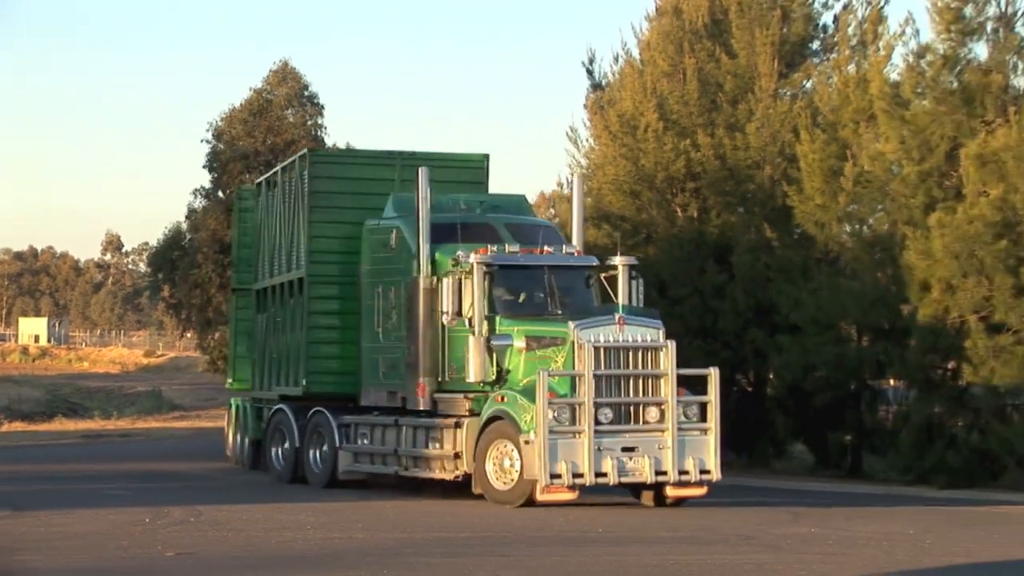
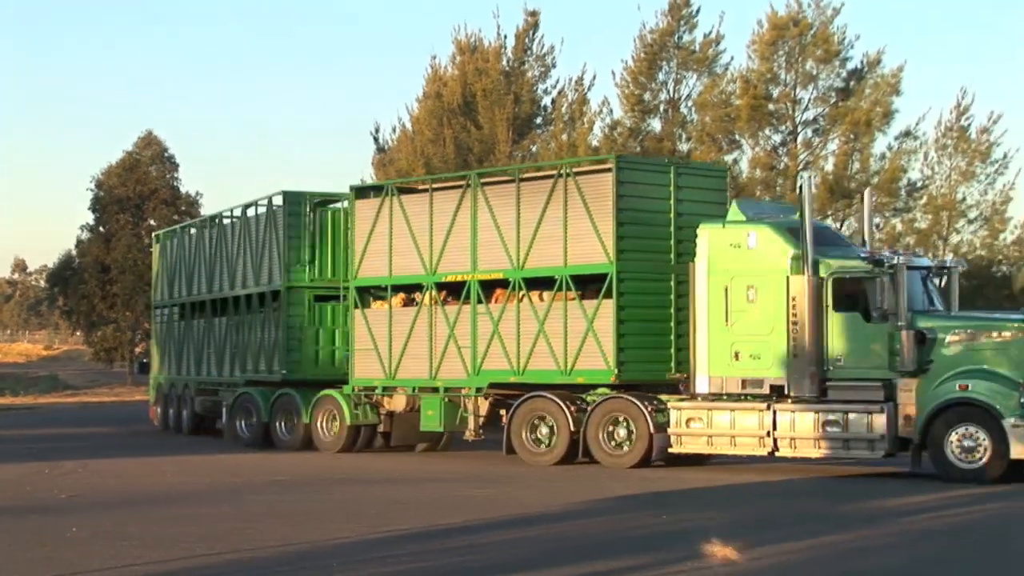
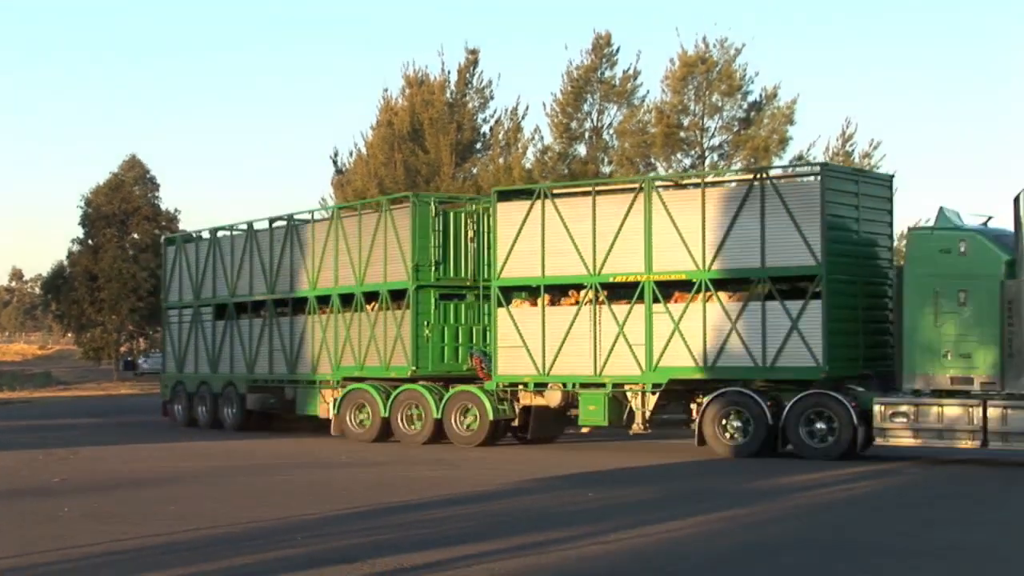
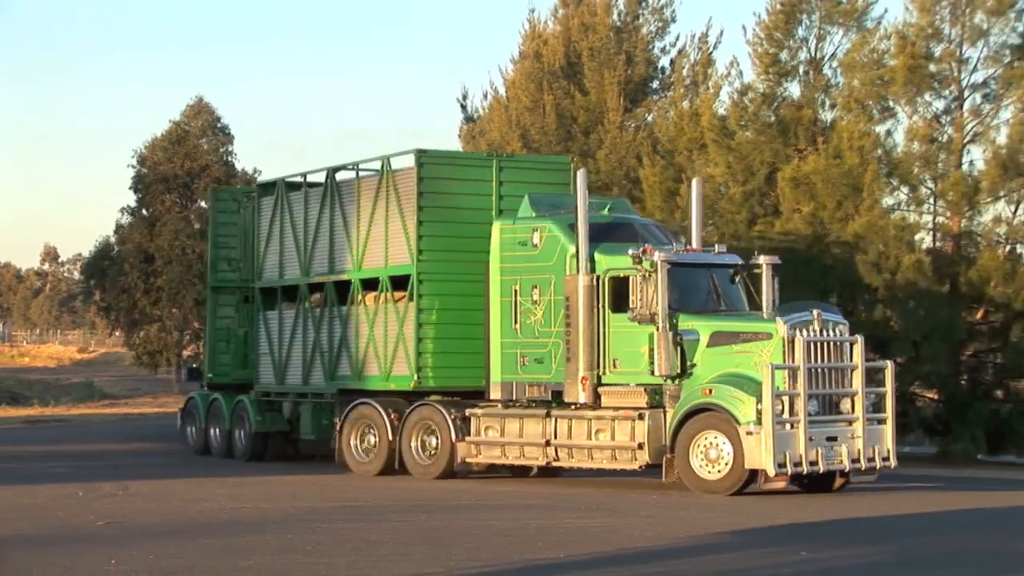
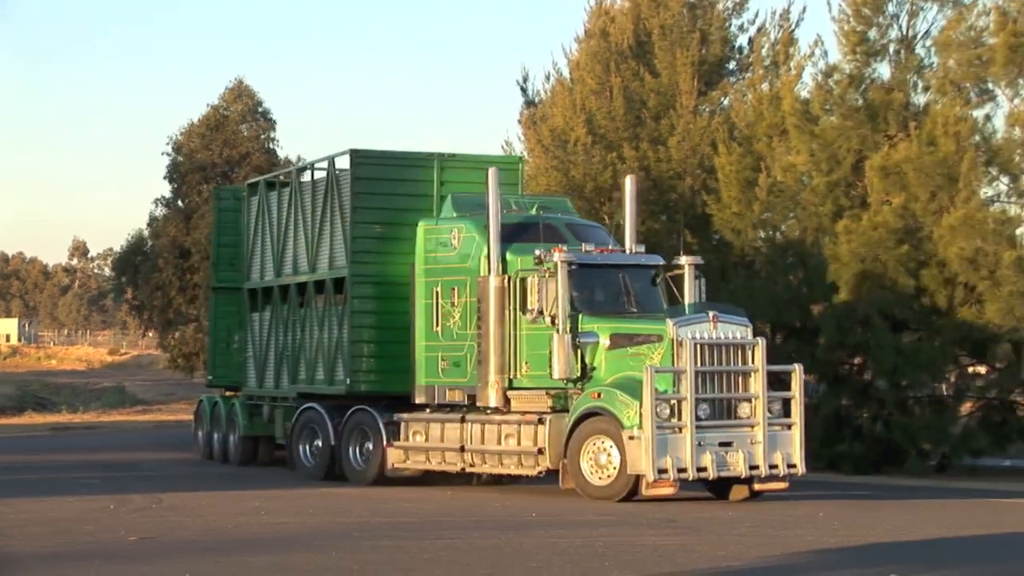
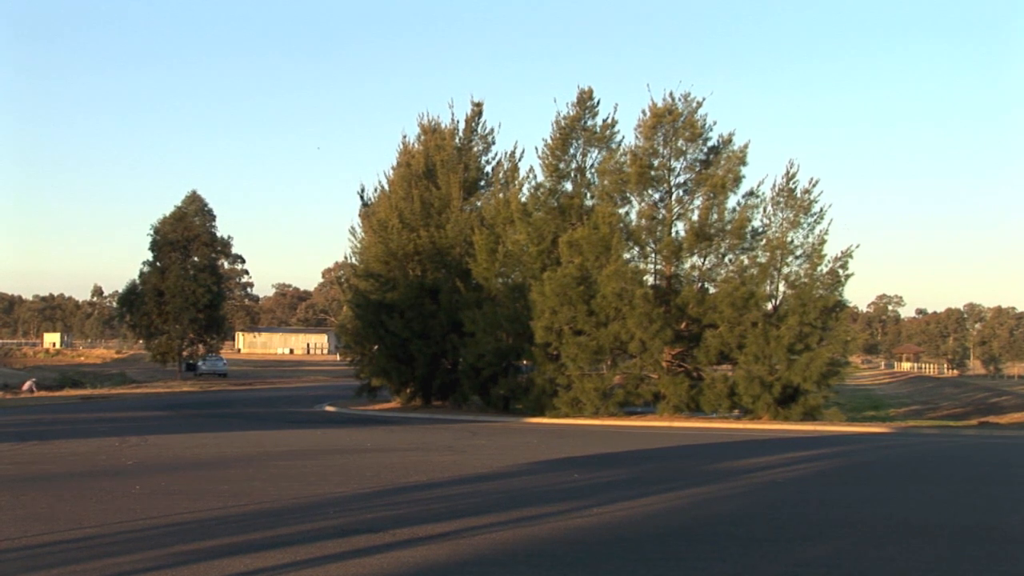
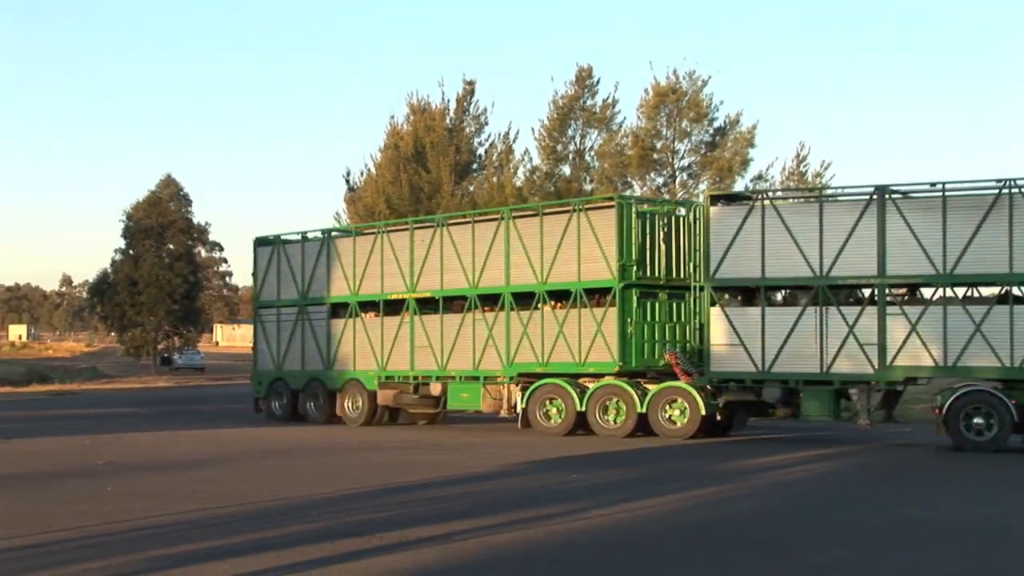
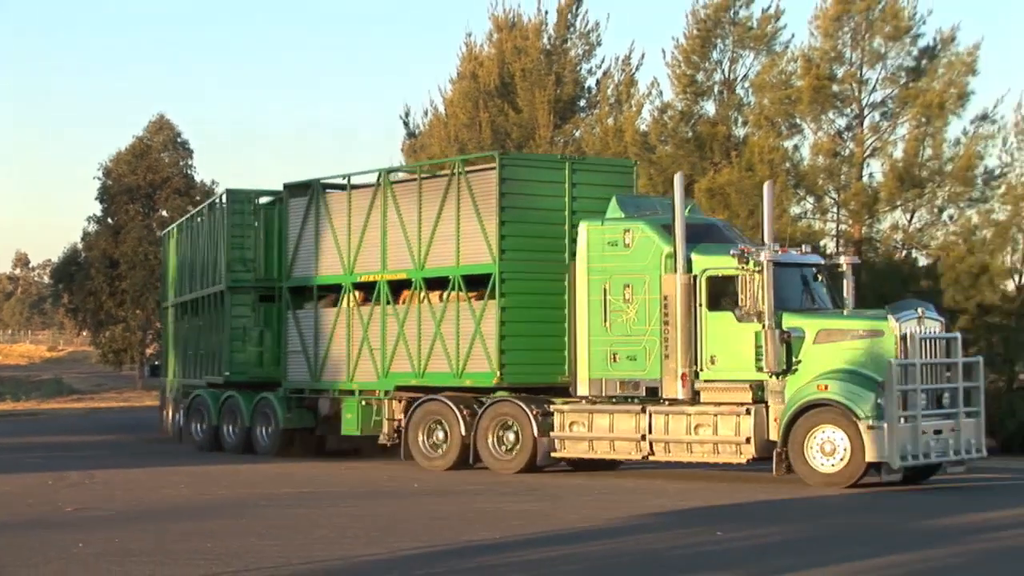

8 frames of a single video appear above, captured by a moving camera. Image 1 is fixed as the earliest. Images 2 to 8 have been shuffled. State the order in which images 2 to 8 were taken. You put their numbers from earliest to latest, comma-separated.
5, 4, 8, 2, 3, 7, 6
